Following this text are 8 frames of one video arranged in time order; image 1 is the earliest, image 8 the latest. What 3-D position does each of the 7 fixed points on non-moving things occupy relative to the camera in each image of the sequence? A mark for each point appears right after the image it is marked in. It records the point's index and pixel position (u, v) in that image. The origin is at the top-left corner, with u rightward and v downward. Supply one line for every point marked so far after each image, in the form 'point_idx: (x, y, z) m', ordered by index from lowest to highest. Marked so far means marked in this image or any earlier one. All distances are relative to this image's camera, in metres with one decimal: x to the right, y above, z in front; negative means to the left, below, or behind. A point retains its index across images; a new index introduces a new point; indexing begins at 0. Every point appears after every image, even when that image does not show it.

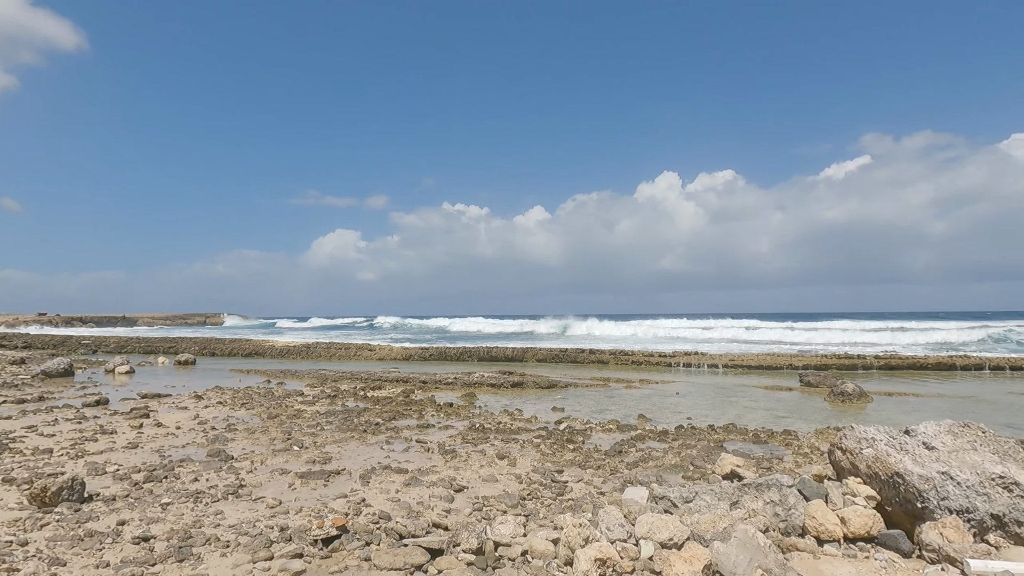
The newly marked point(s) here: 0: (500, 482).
0: (-0.2, -2.9, +8.0) m
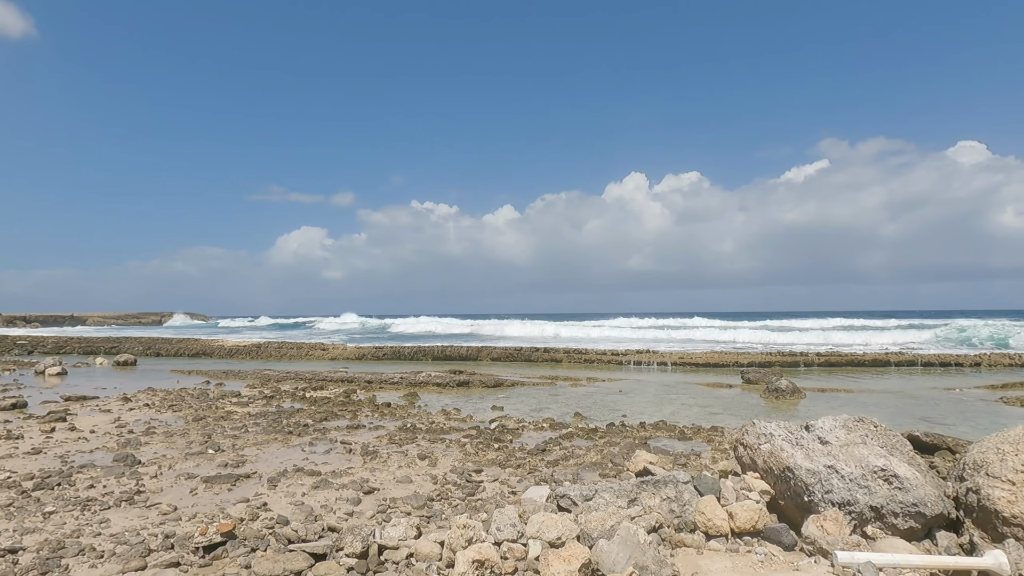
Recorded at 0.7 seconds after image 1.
0: (-1.4, -2.8, +7.8) m
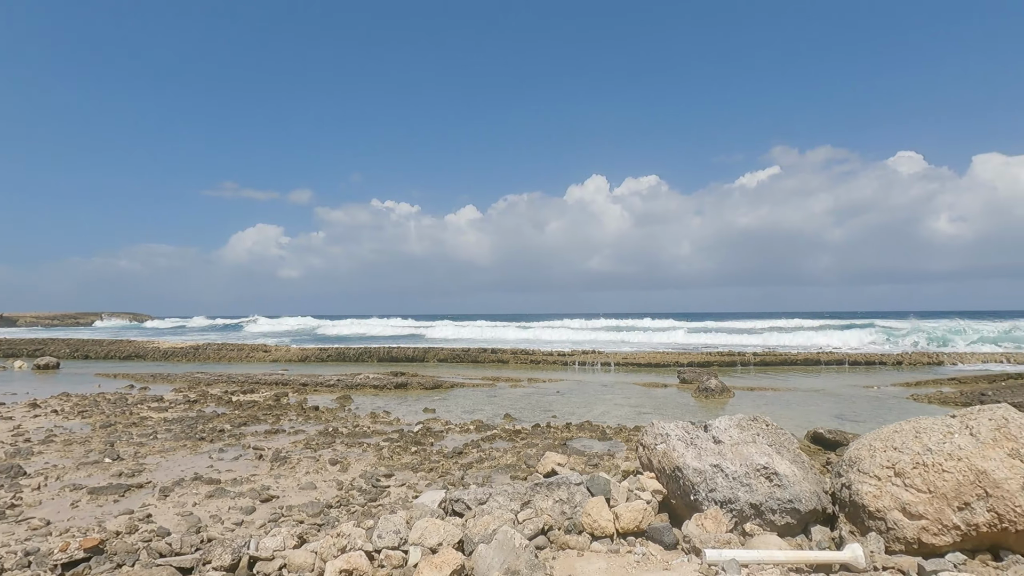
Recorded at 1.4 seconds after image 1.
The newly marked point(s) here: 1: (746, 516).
0: (-2.8, -2.9, +7.6) m
1: (+2.5, -2.4, +5.7) m
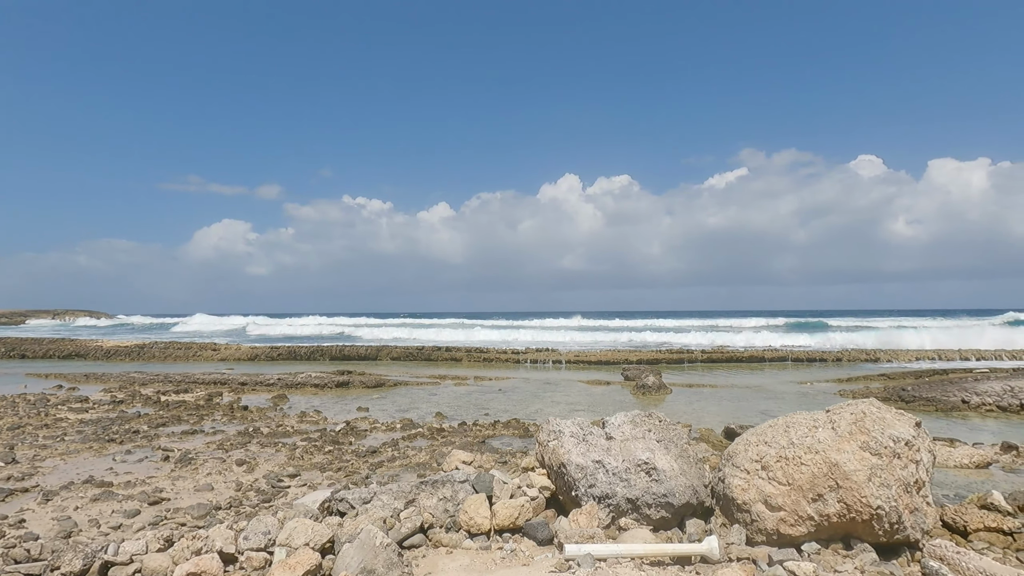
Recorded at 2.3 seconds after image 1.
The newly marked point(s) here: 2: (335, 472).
0: (-4.1, -2.8, +7.4) m
1: (+1.2, -2.4, +5.8) m
2: (-2.7, -2.8, +8.3) m
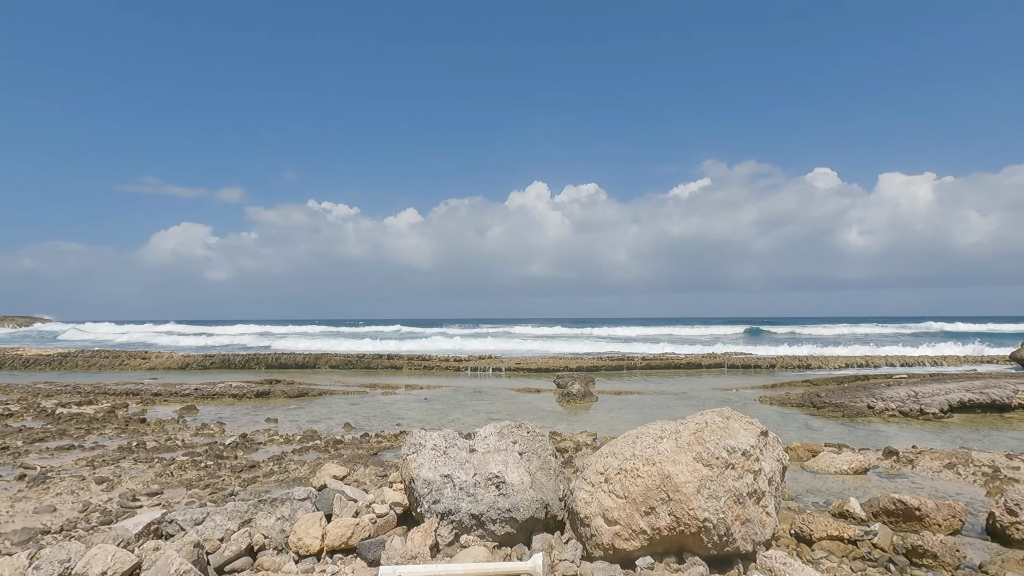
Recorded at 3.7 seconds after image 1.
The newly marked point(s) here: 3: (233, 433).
0: (-5.9, -2.9, +6.9) m
1: (-0.5, -2.5, +5.6) m
2: (-4.5, -2.9, +7.8) m
3: (-6.1, -3.2, +11.8) m
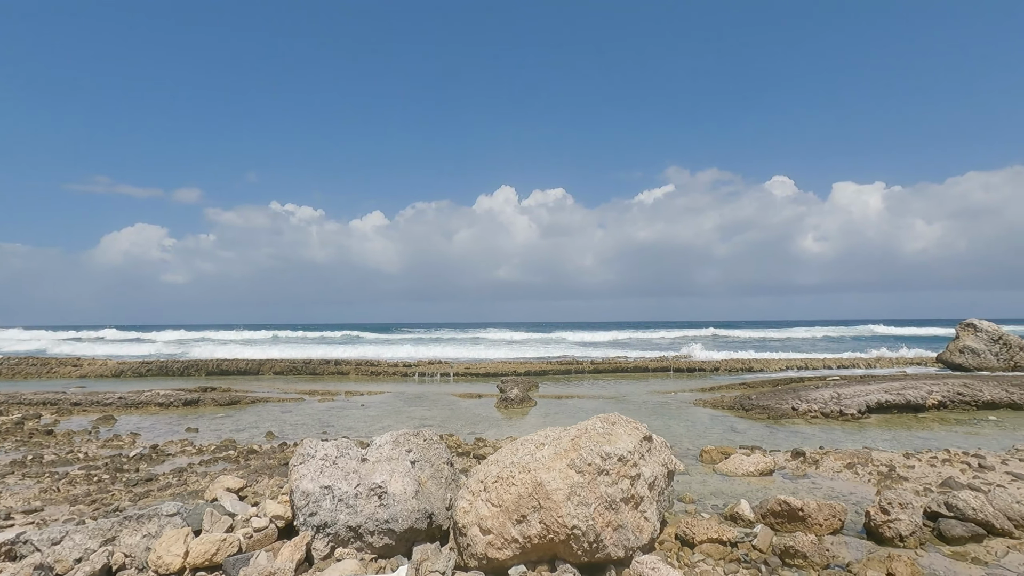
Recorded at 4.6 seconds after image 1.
0: (-7.2, -3.0, +6.4) m
1: (-1.7, -2.6, +5.5) m
2: (-5.9, -3.0, +7.4) m
3: (-7.7, -3.3, +11.3) m
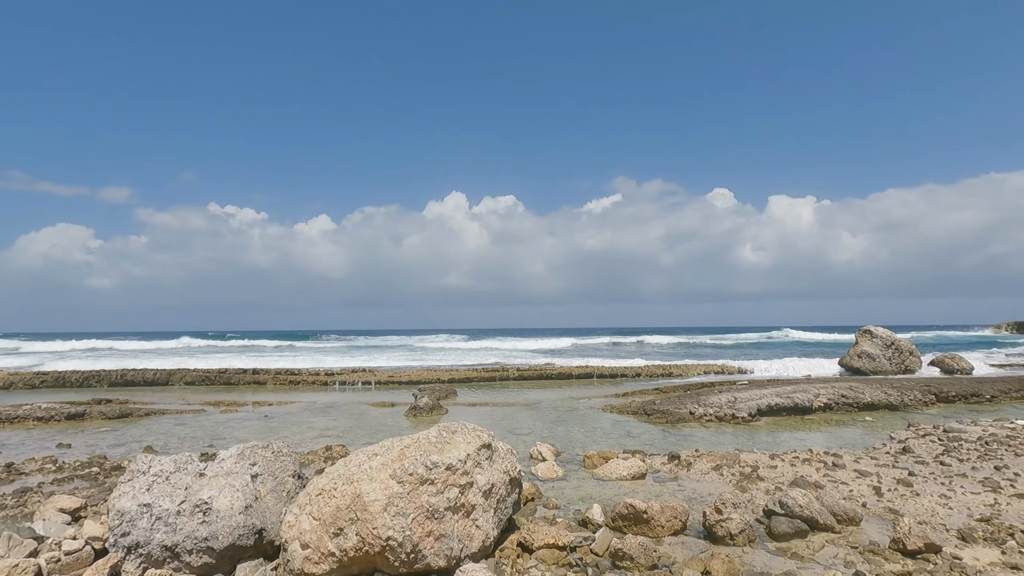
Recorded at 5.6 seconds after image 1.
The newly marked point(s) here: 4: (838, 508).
0: (-9.0, -3.0, +5.7) m
1: (-3.4, -2.6, +5.2) m
2: (-7.8, -3.1, +6.8) m
3: (-9.9, -3.4, +10.4) m
4: (+4.2, -2.9, +7.0) m
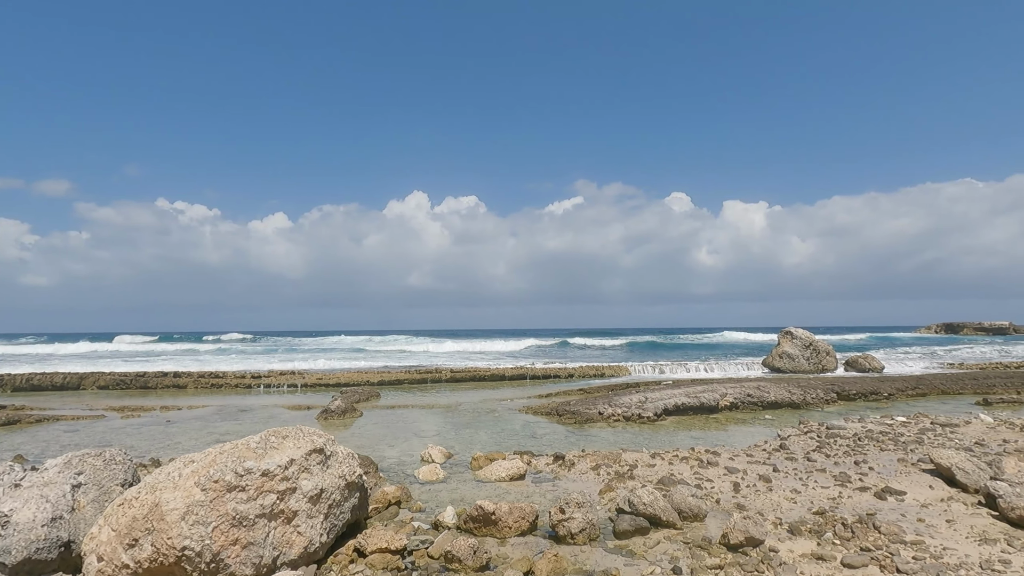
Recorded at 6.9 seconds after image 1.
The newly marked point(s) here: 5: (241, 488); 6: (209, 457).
0: (-10.8, -3.0, +5.0) m
1: (-5.2, -2.6, +4.9) m
2: (-9.7, -3.1, +6.2) m
3: (-12.1, -3.4, +9.7) m
4: (+2.3, -2.9, +7.2) m
5: (-2.6, -1.9, +5.1) m
6: (-3.0, -1.7, +5.3) m
